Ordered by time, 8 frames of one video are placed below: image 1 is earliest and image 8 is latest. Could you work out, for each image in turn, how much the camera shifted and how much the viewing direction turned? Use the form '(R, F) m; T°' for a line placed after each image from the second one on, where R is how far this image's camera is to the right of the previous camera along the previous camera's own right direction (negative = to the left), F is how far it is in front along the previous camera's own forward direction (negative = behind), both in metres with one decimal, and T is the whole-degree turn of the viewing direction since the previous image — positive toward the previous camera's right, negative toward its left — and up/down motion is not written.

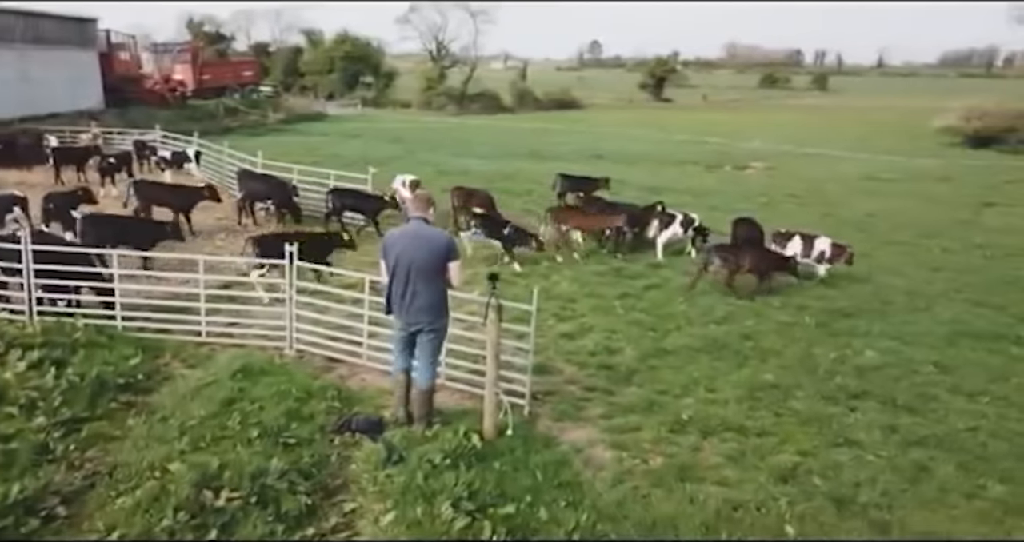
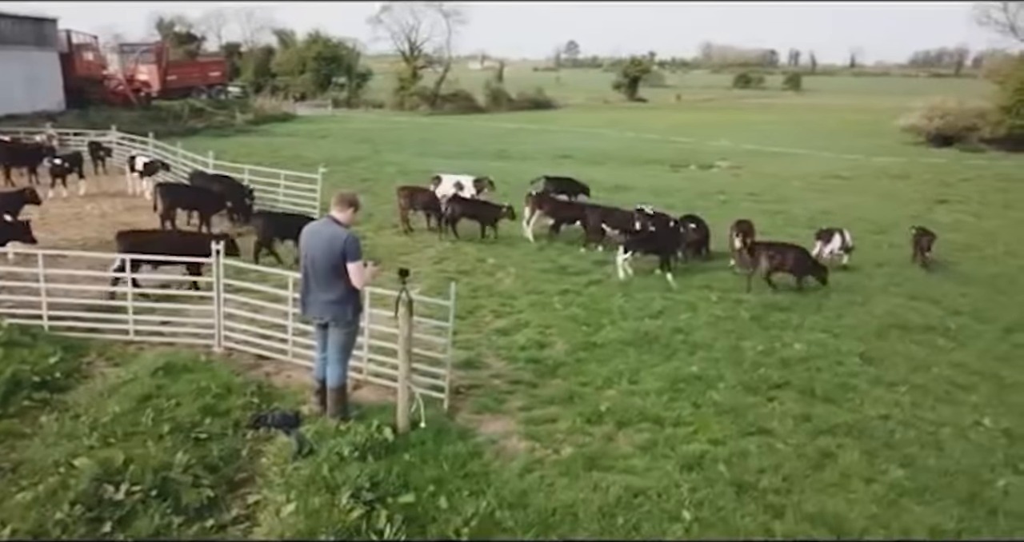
(+0.6, -0.1) m; +2°
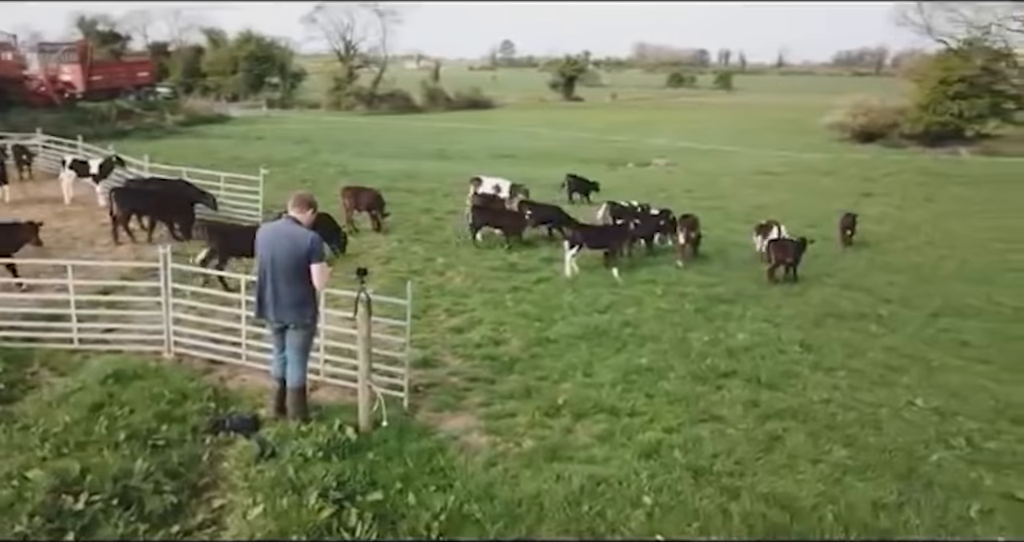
(-0.2, -0.1) m; +4°
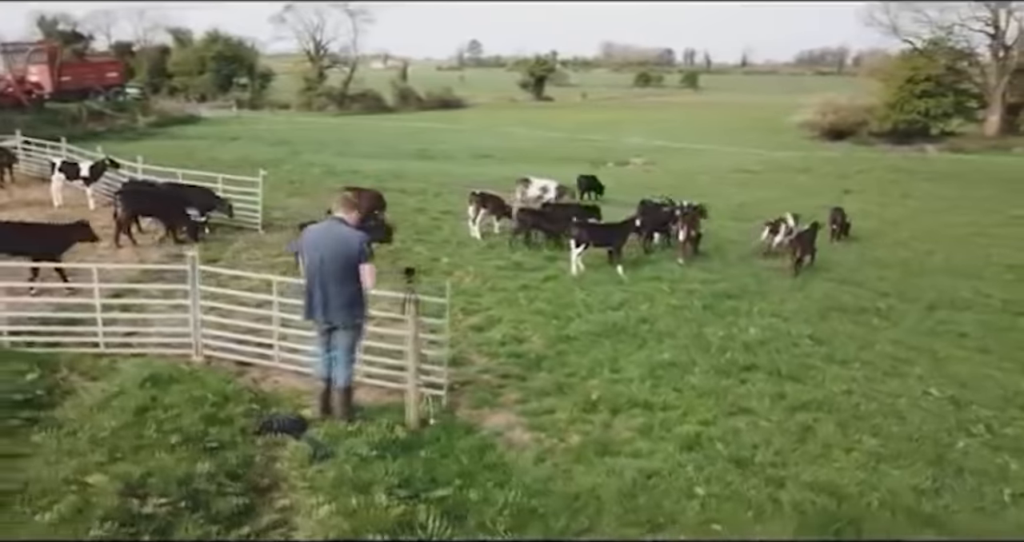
(-0.7, -0.1) m; +2°
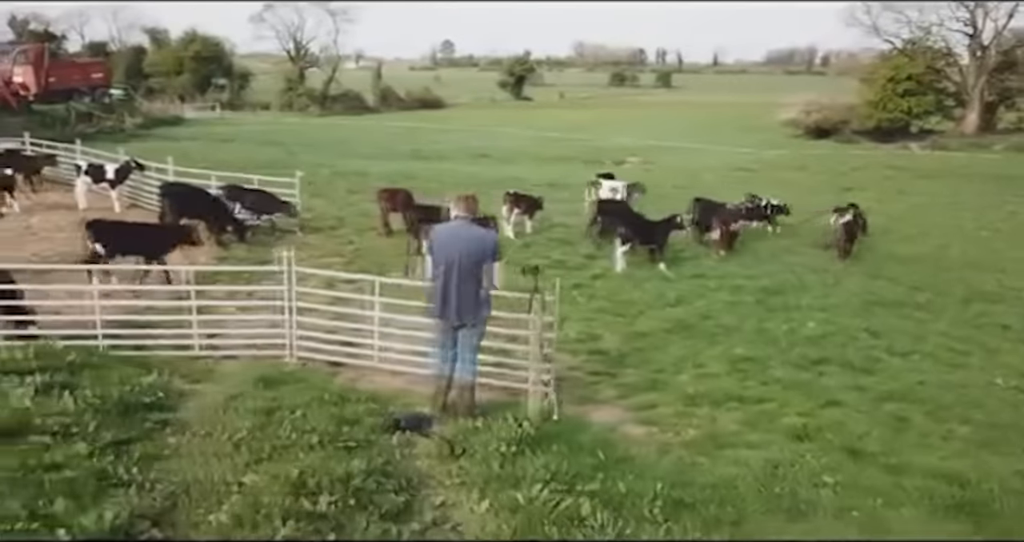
(-1.3, -0.1) m; +2°
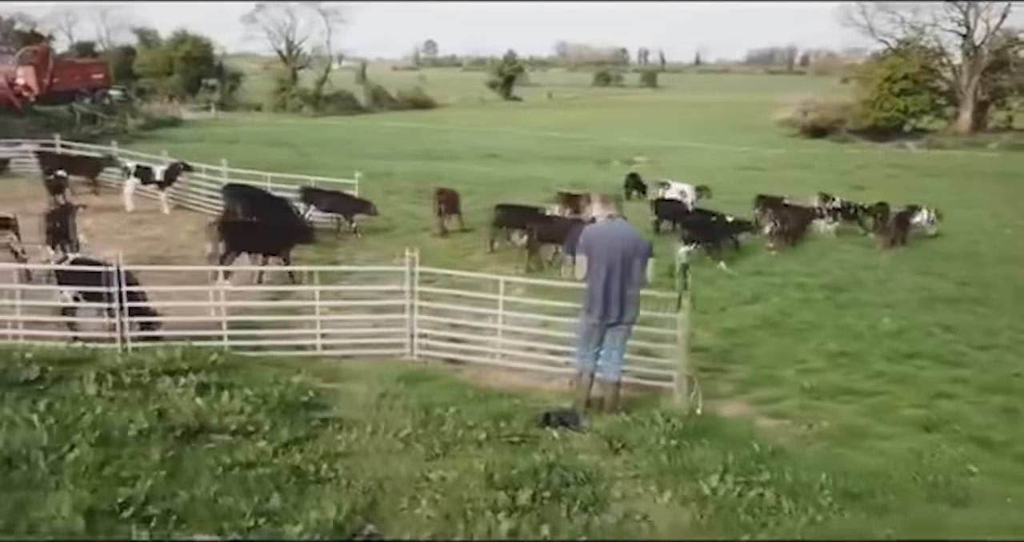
(-1.5, -0.1) m; +1°
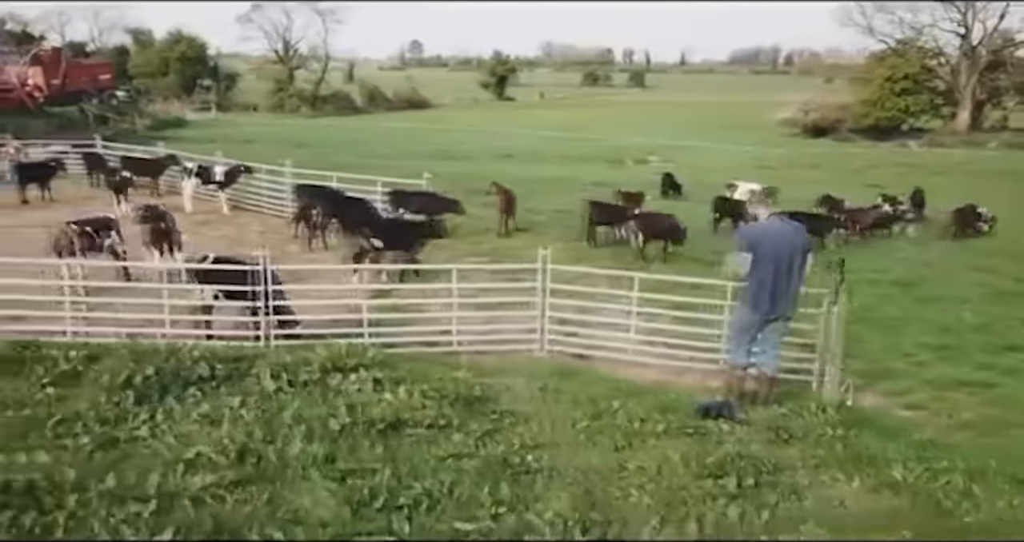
(-1.6, -0.2) m; +1°
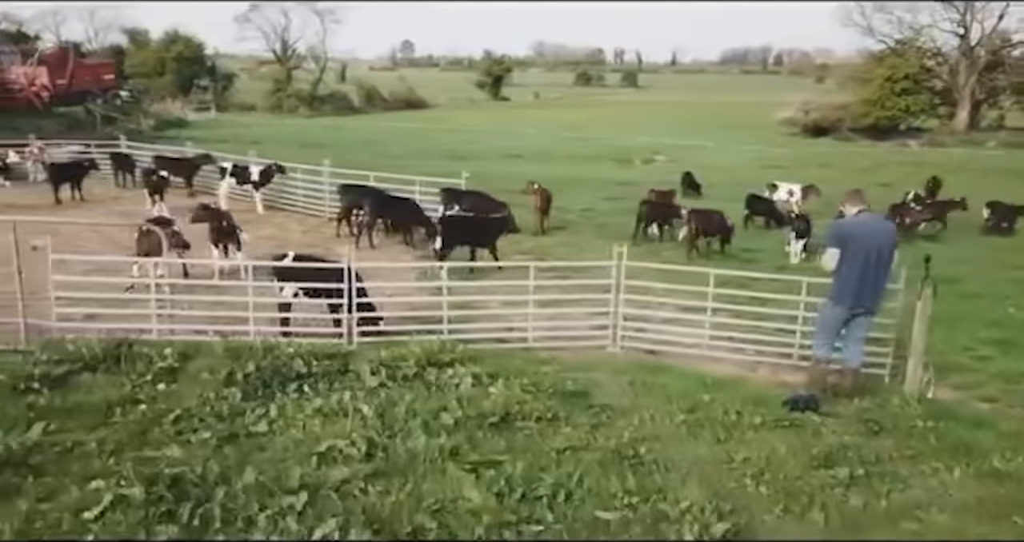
(-0.9, -0.1) m; +1°
